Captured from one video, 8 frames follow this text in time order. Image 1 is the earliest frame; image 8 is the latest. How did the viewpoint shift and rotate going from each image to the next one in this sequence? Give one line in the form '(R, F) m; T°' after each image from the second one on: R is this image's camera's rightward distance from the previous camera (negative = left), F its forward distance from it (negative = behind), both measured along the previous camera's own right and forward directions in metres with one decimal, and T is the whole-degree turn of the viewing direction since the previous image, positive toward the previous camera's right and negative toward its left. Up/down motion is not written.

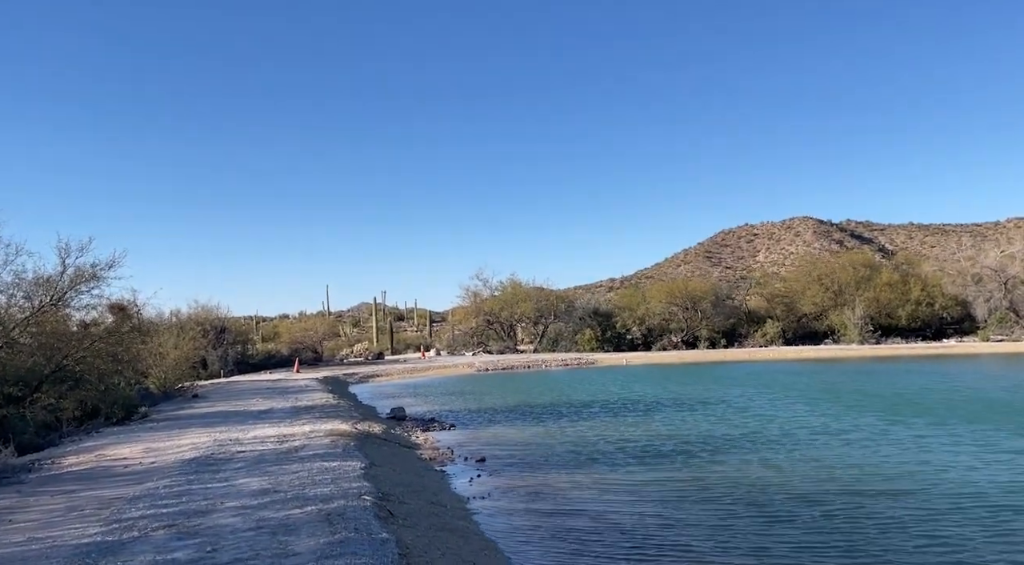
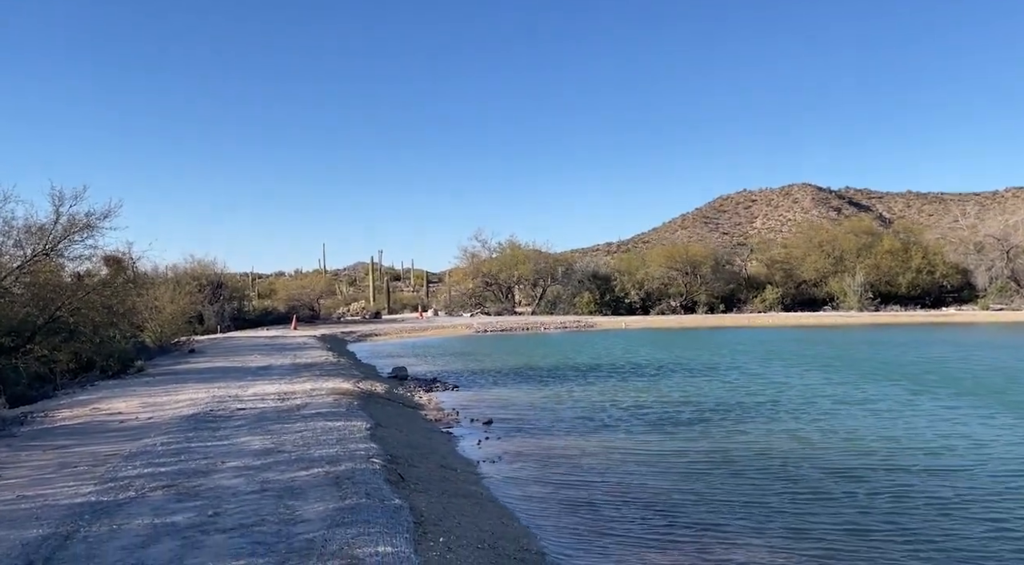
(-0.3, +0.6) m; 0°
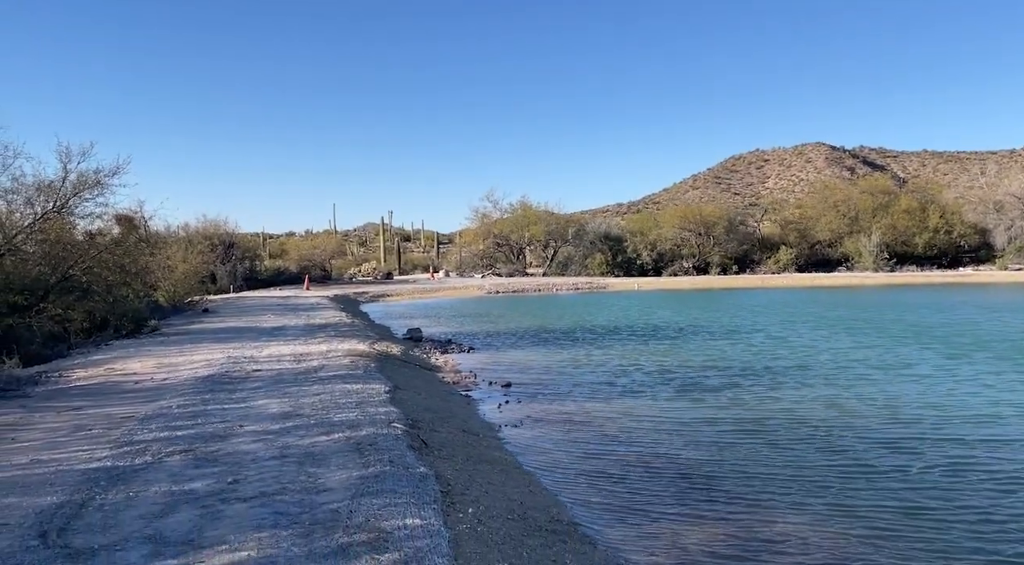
(-0.2, +0.4) m; -1°
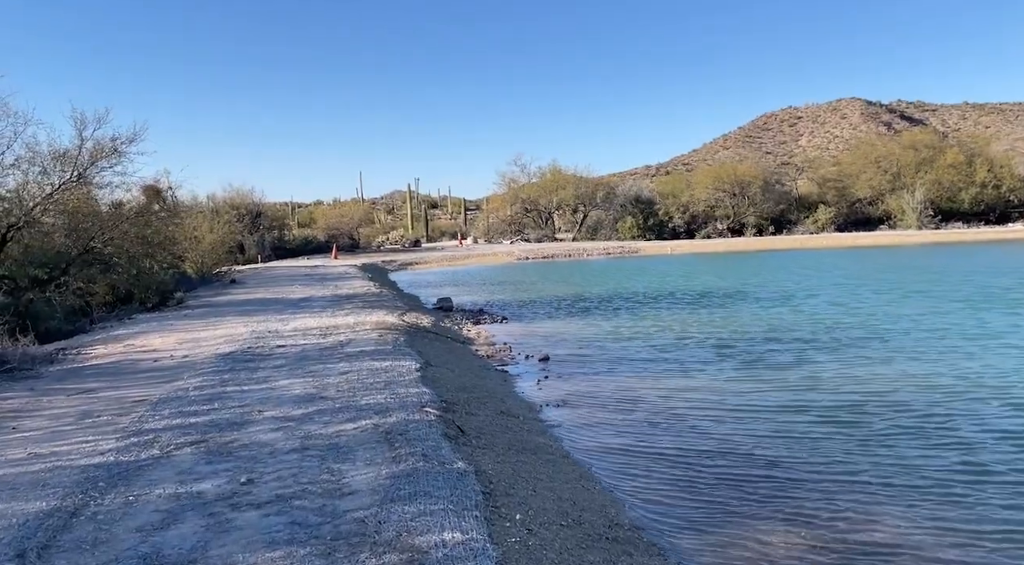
(-0.2, +1.1) m; -2°
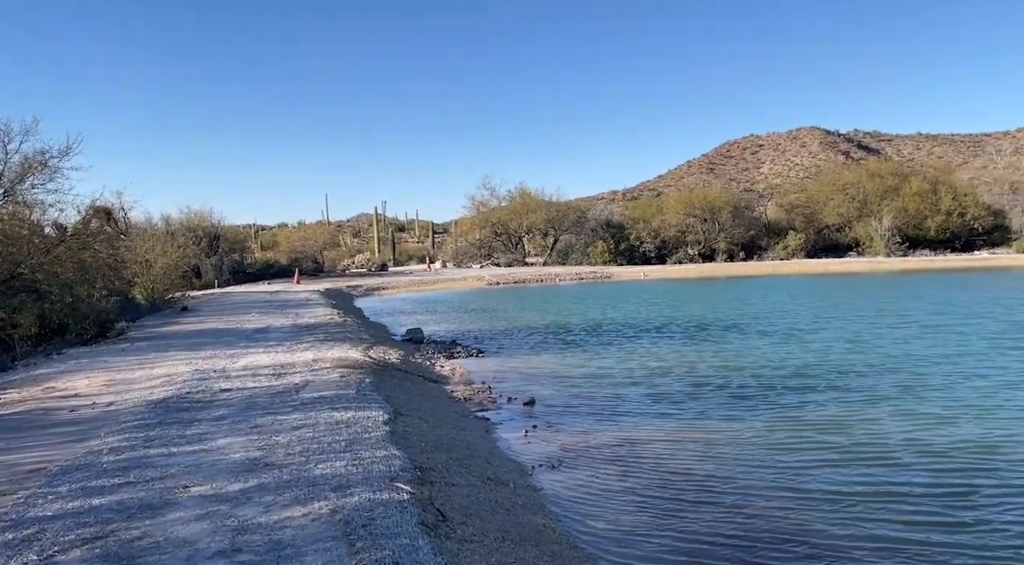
(-0.3, +1.7) m; +3°
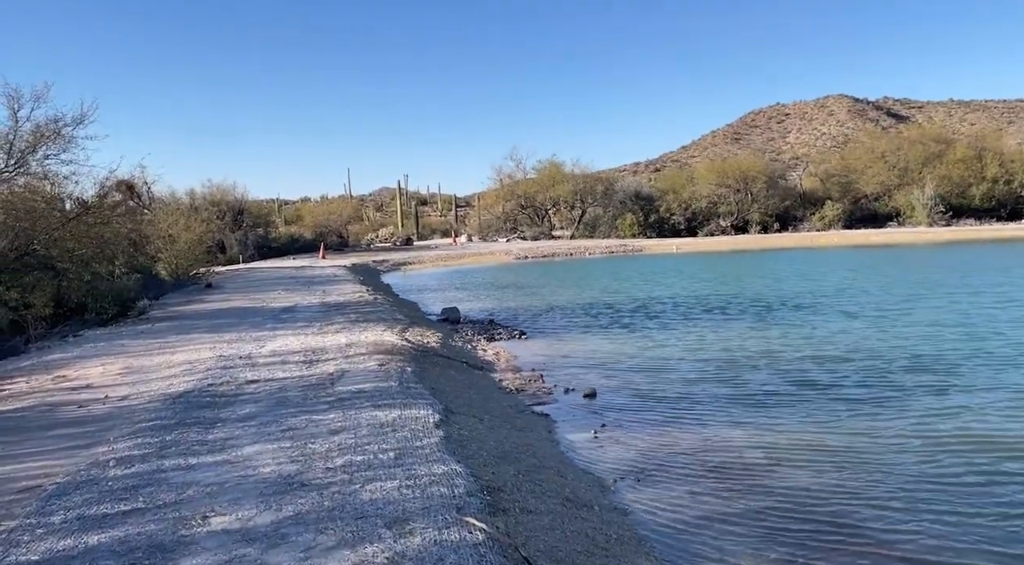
(-0.6, +1.6) m; -2°
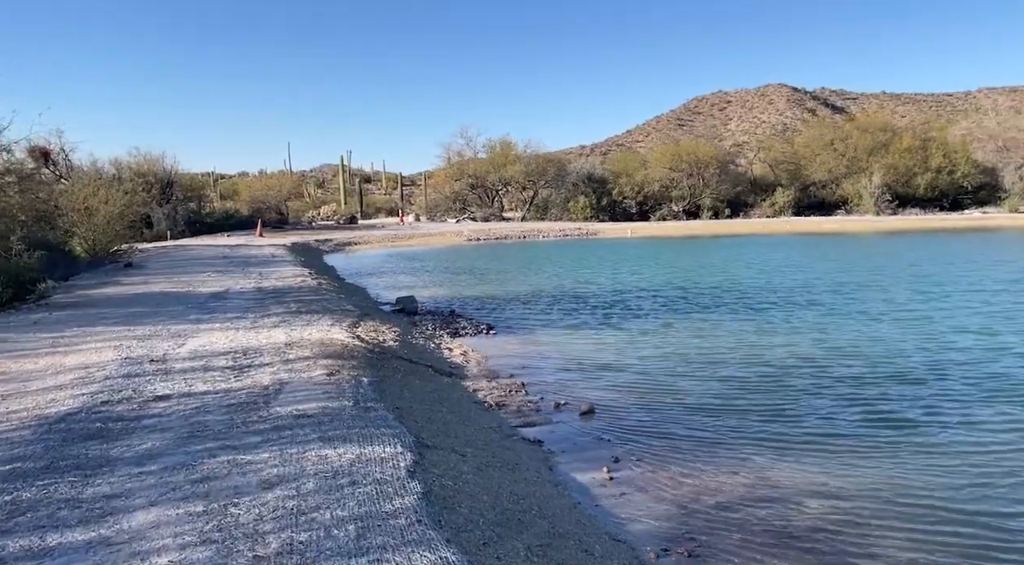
(-0.5, +2.3) m; +4°
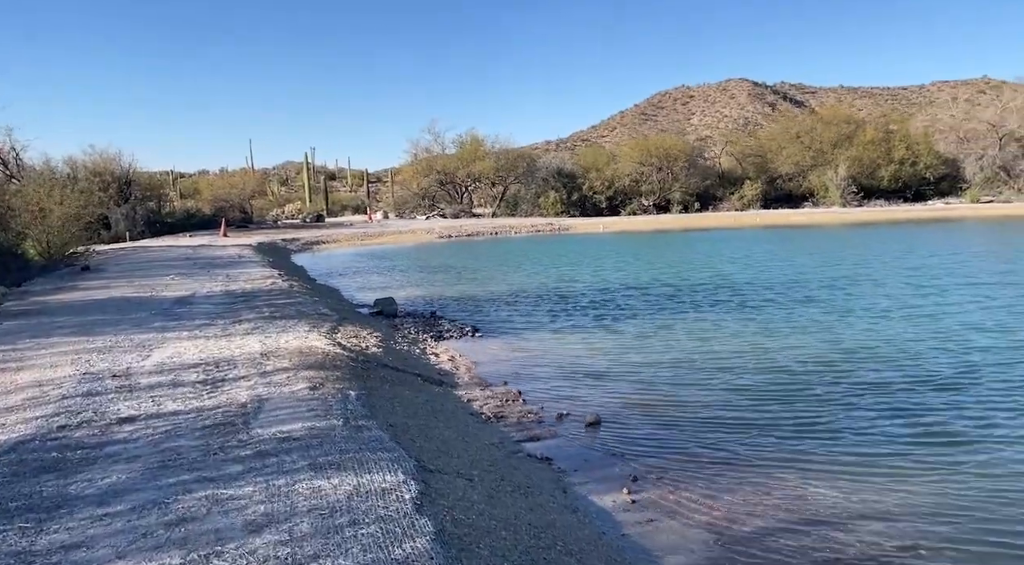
(-0.4, +0.7) m; +3°
